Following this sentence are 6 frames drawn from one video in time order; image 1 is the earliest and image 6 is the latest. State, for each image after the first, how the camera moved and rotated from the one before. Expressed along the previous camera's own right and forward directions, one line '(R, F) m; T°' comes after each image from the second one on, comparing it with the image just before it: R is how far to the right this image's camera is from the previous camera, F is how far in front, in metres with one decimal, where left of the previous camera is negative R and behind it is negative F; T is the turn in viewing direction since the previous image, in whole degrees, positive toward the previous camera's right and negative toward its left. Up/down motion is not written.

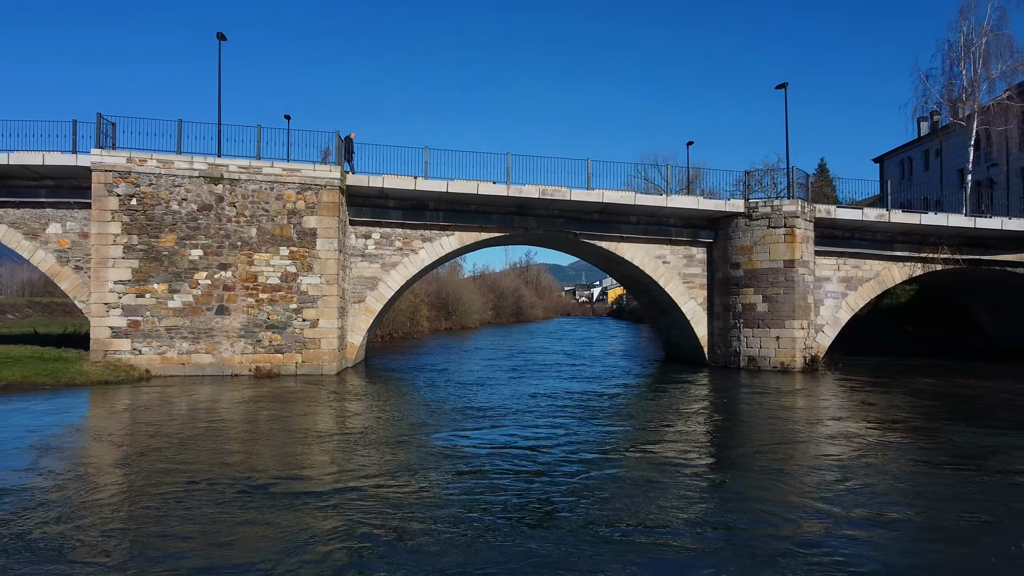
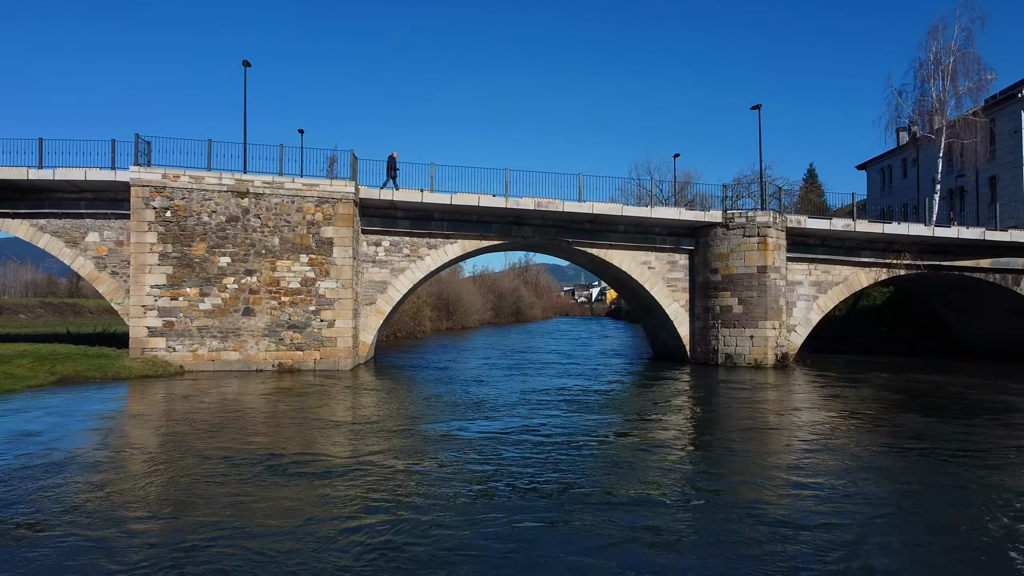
(0.0, -1.4) m; 0°
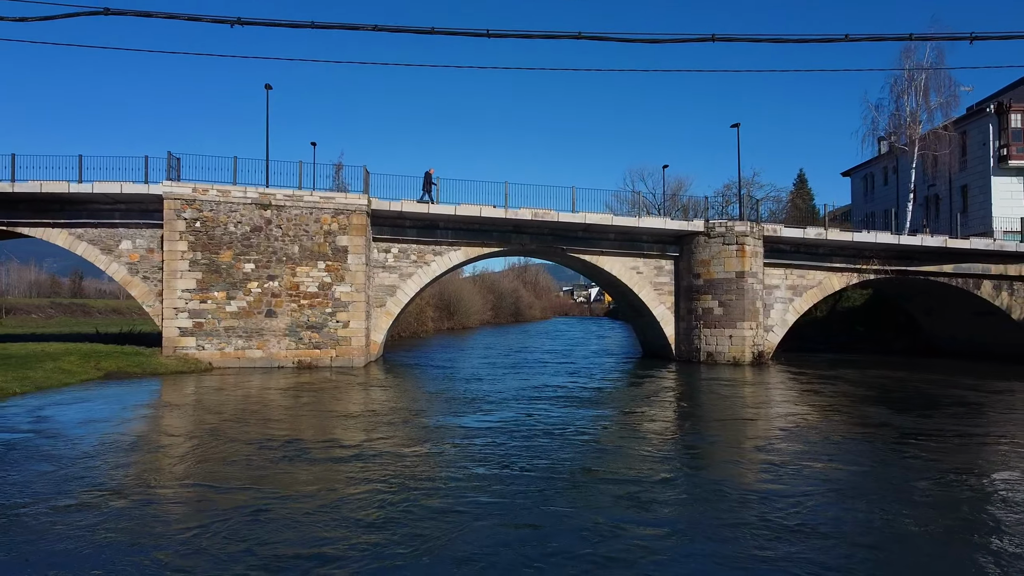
(0.0, -1.4) m; 0°
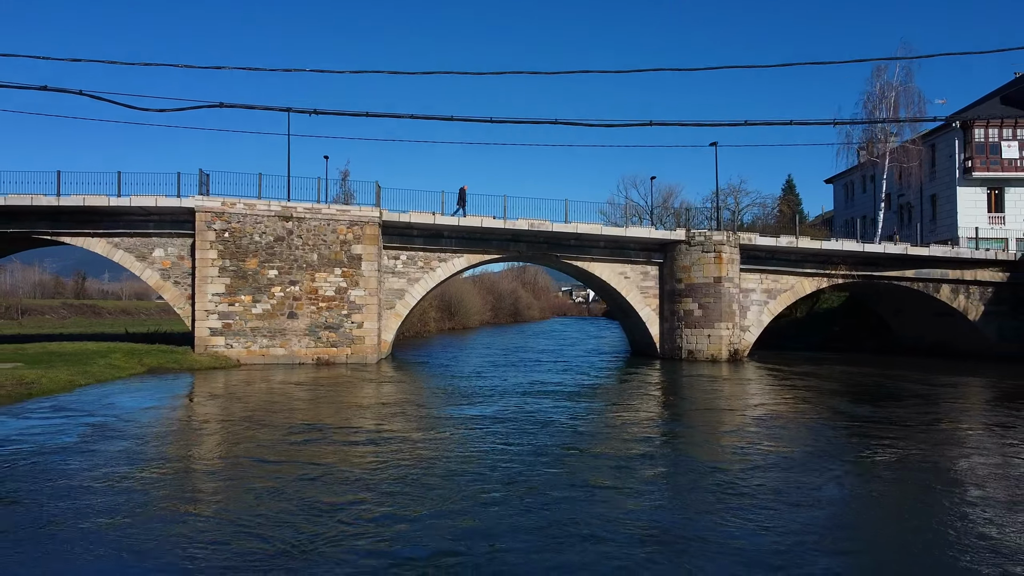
(0.0, -1.7) m; 0°
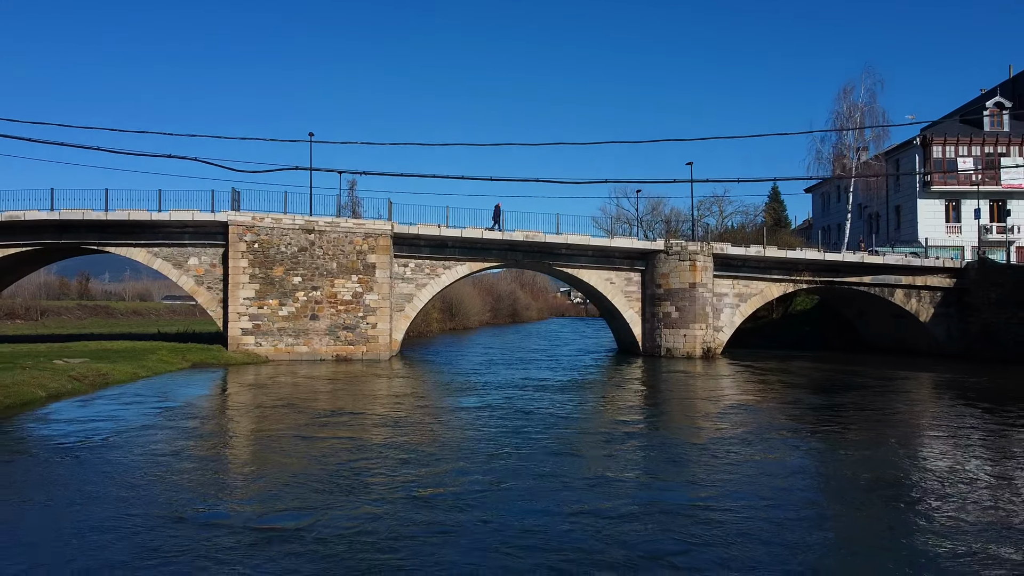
(+0.1, -2.2) m; 0°
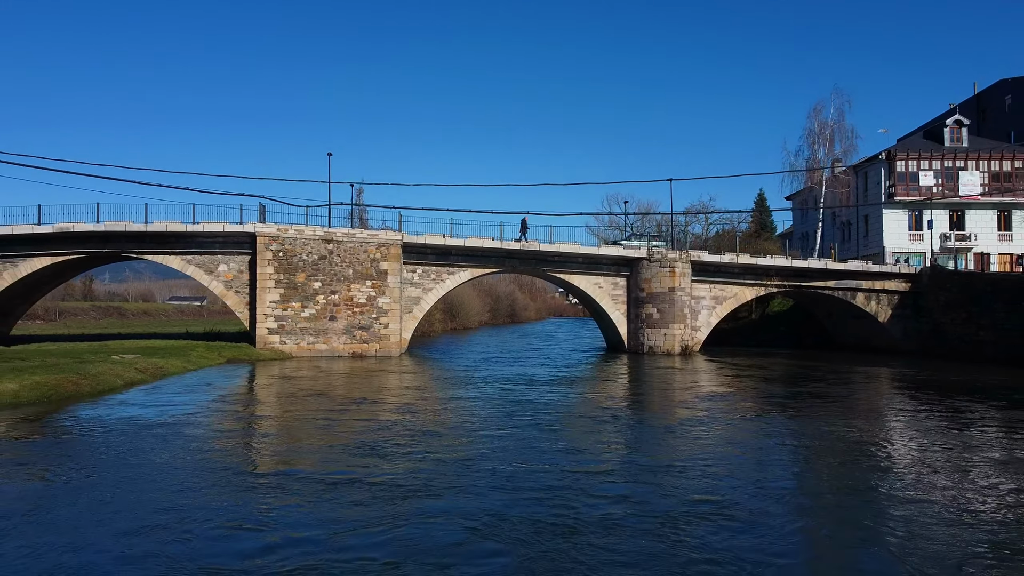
(0.0, -2.3) m; 0°
